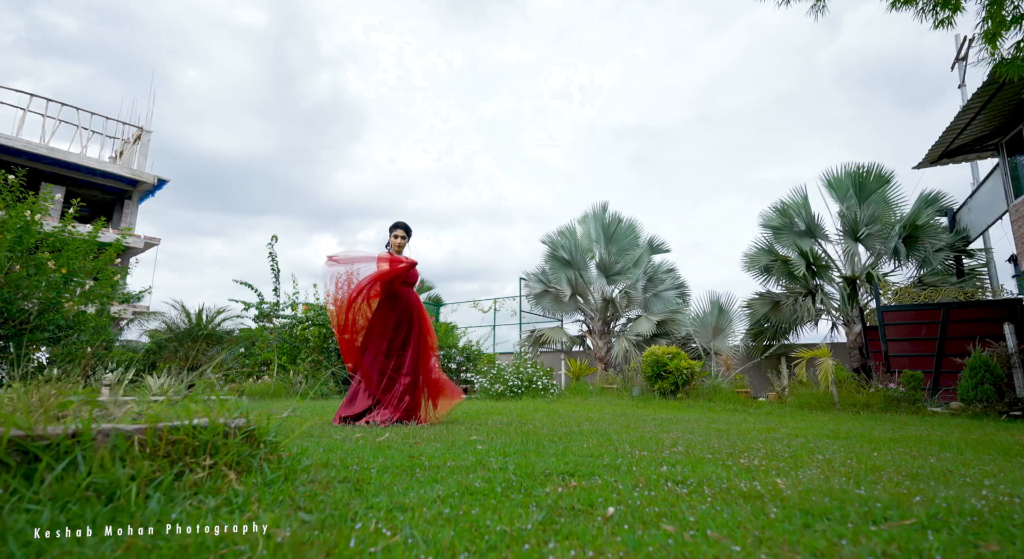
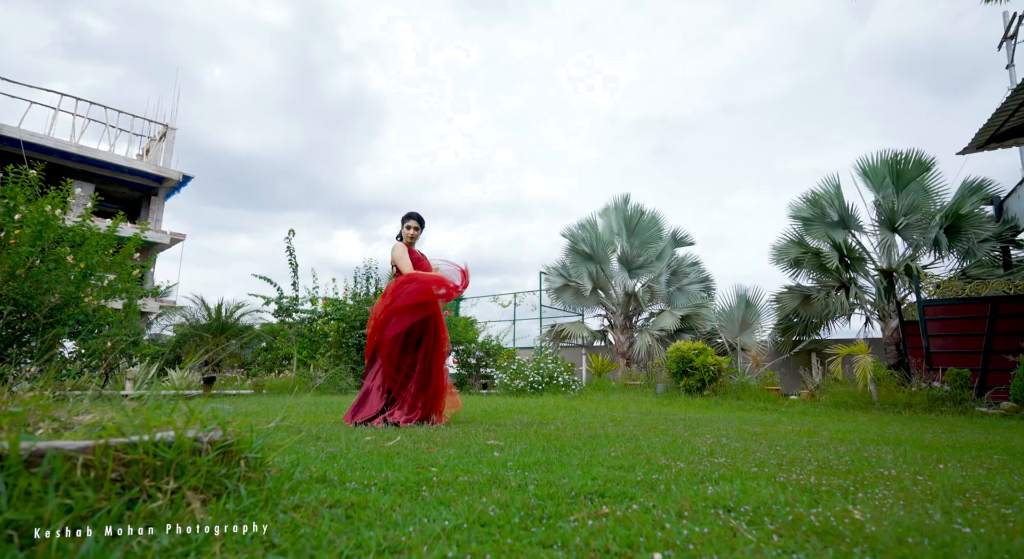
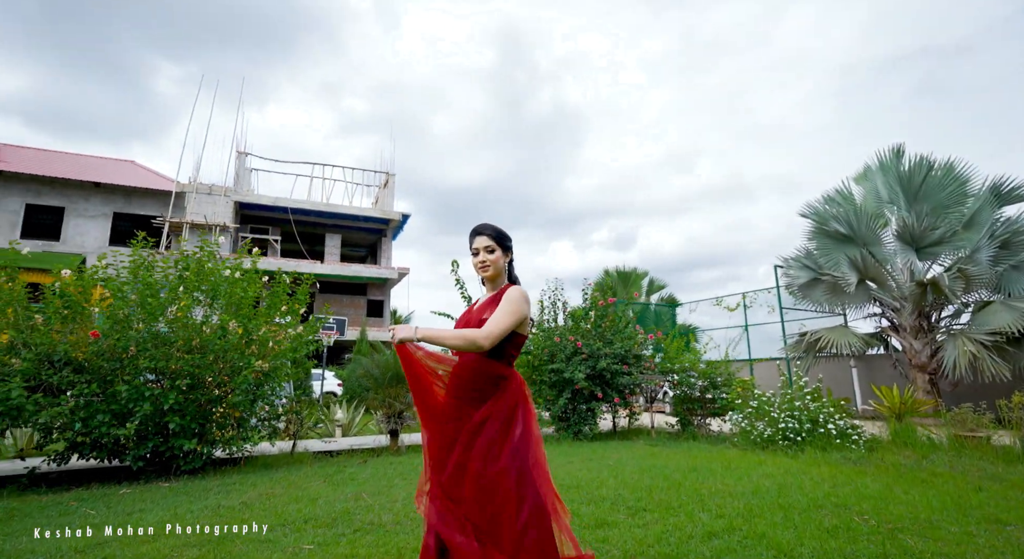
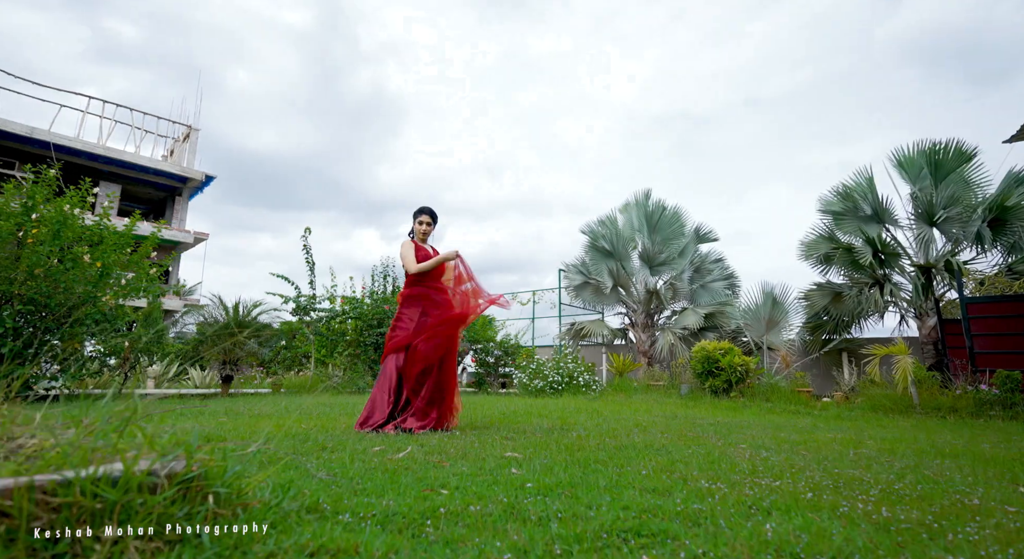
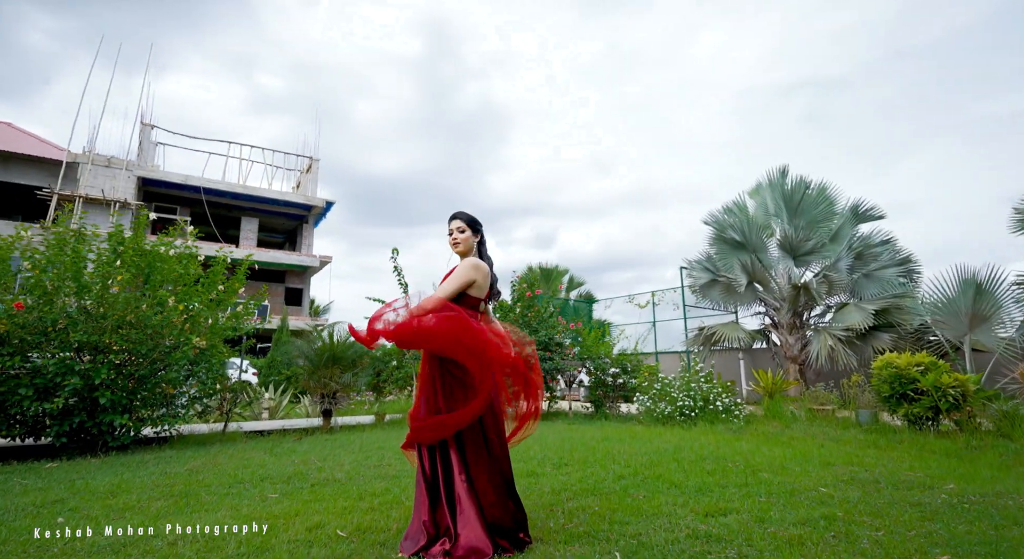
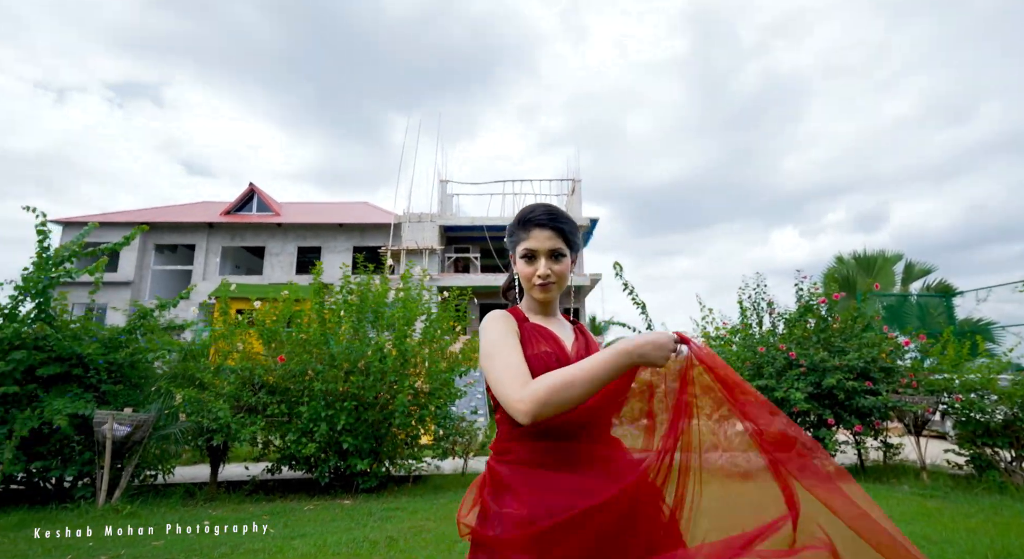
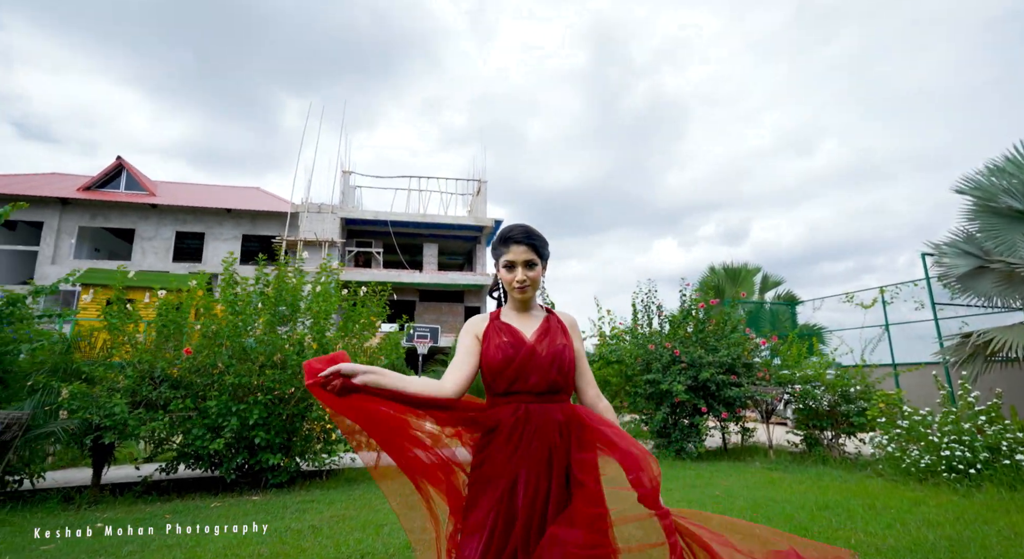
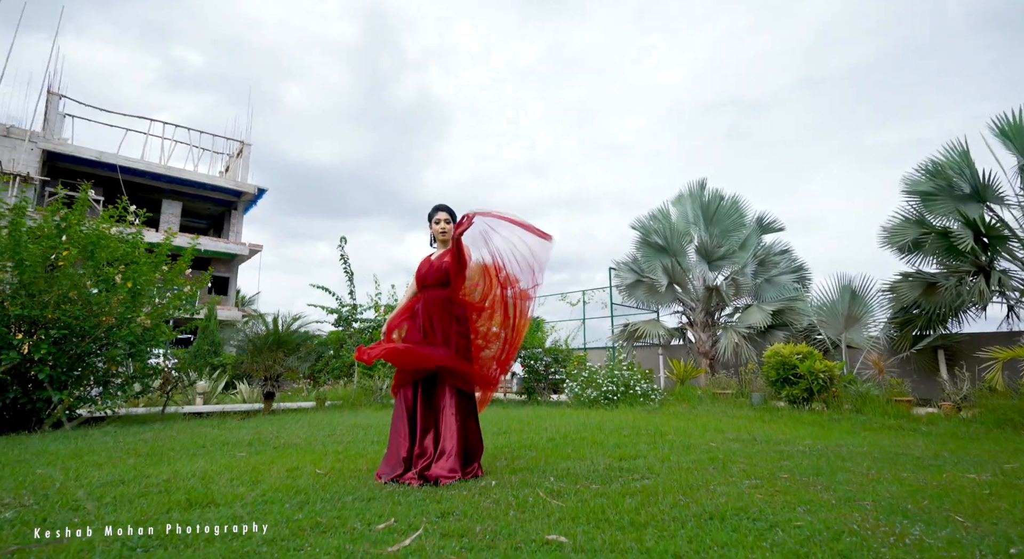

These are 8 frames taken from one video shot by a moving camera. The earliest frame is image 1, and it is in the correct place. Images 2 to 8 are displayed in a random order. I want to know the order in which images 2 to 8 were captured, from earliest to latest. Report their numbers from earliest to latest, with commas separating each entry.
2, 4, 8, 5, 3, 7, 6
